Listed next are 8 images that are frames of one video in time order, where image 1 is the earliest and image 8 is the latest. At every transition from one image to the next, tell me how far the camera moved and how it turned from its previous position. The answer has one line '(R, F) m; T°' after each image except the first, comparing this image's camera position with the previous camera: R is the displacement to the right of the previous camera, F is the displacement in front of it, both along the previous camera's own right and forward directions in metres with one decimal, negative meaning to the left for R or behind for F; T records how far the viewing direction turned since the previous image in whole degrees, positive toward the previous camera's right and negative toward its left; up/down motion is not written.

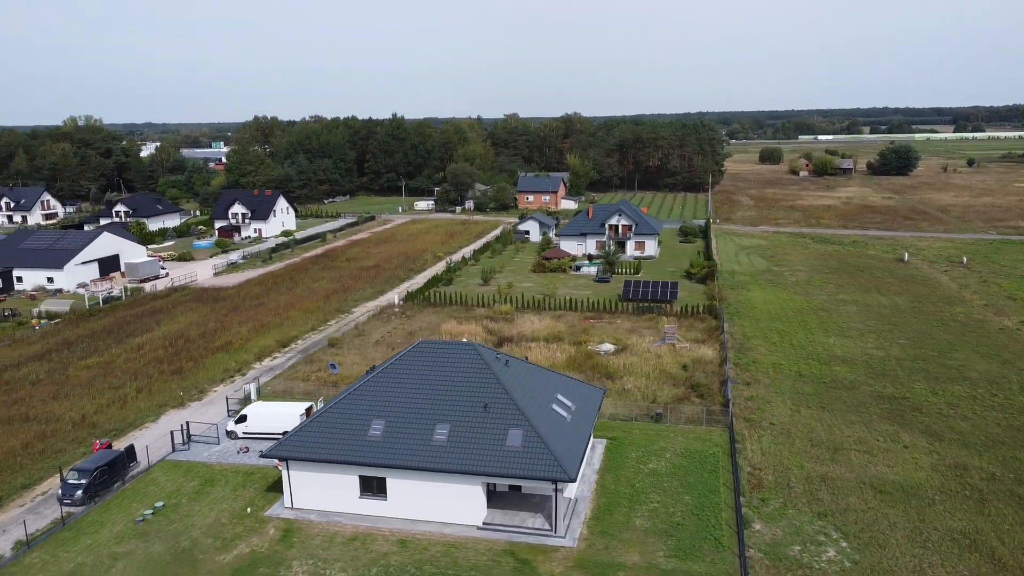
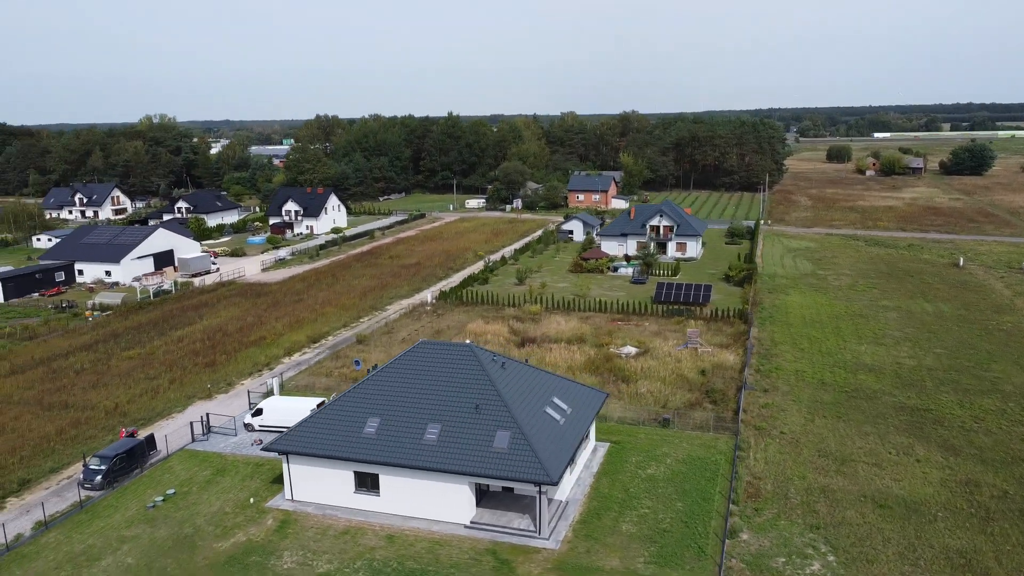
(+1.3, -0.2) m; -5°
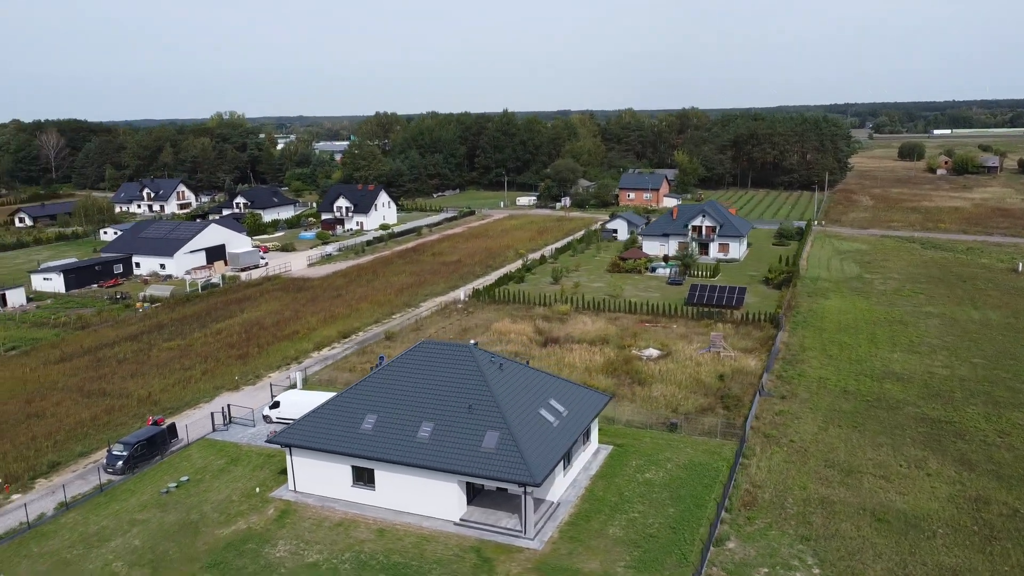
(+1.3, -0.2) m; -5°
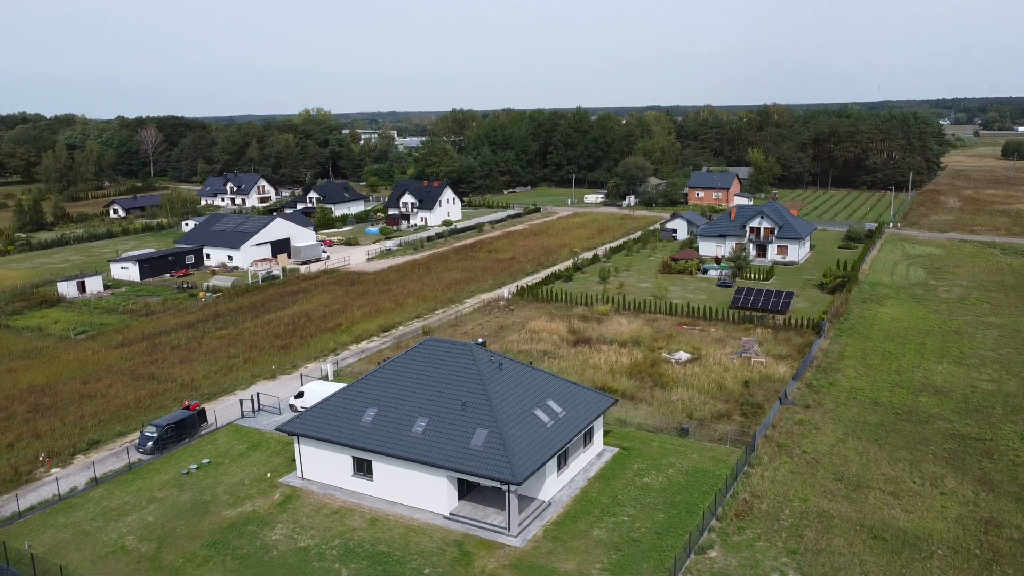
(+1.7, -0.2) m; -6°
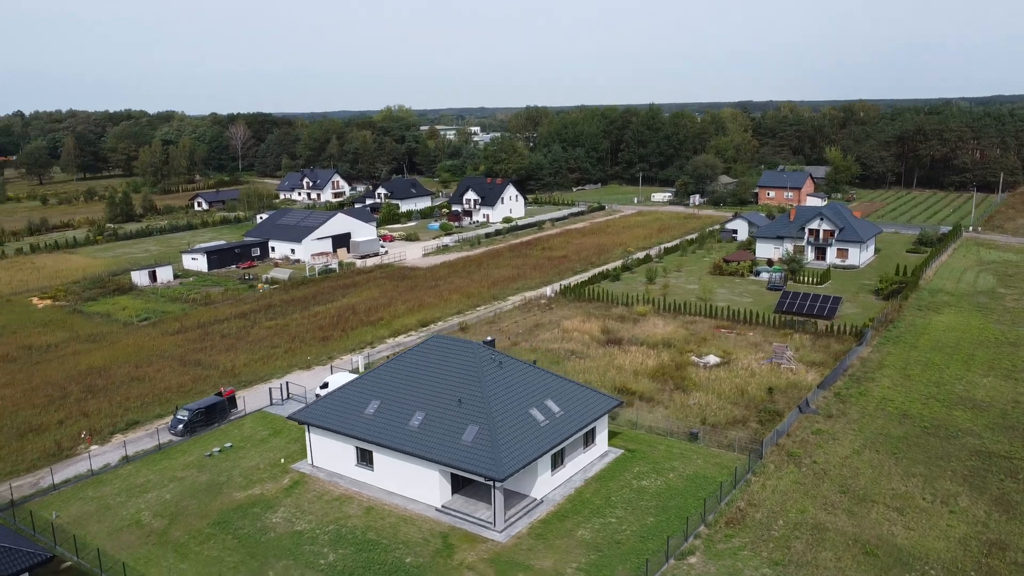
(+1.7, -0.2) m; -6°
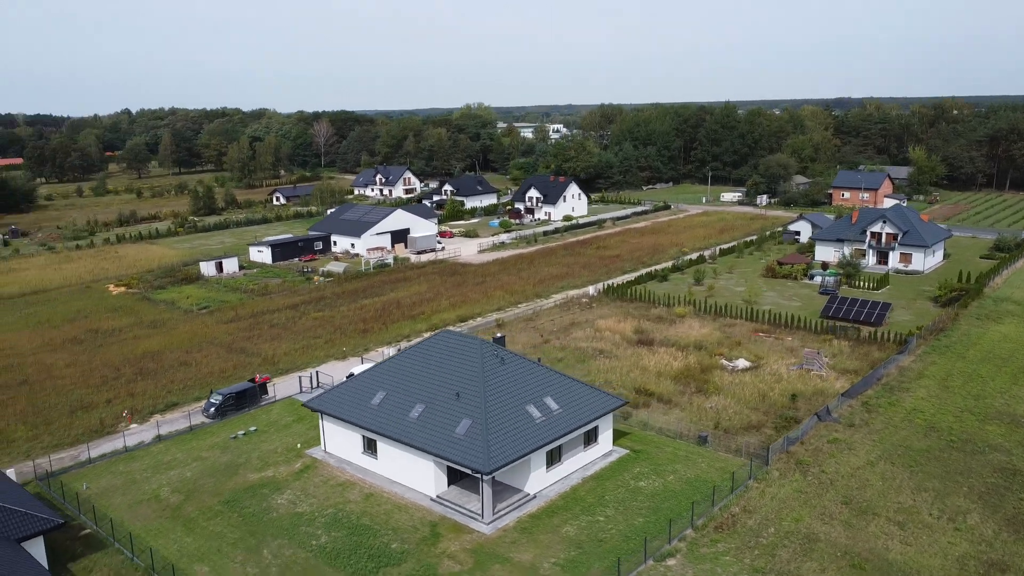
(+1.7, -0.2) m; -6°
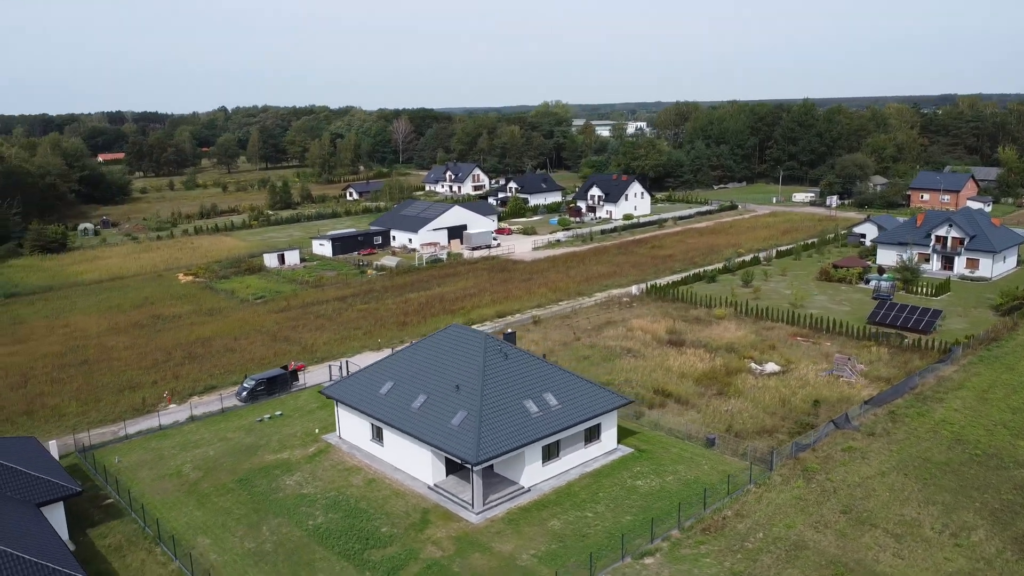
(+1.7, -0.2) m; -6°
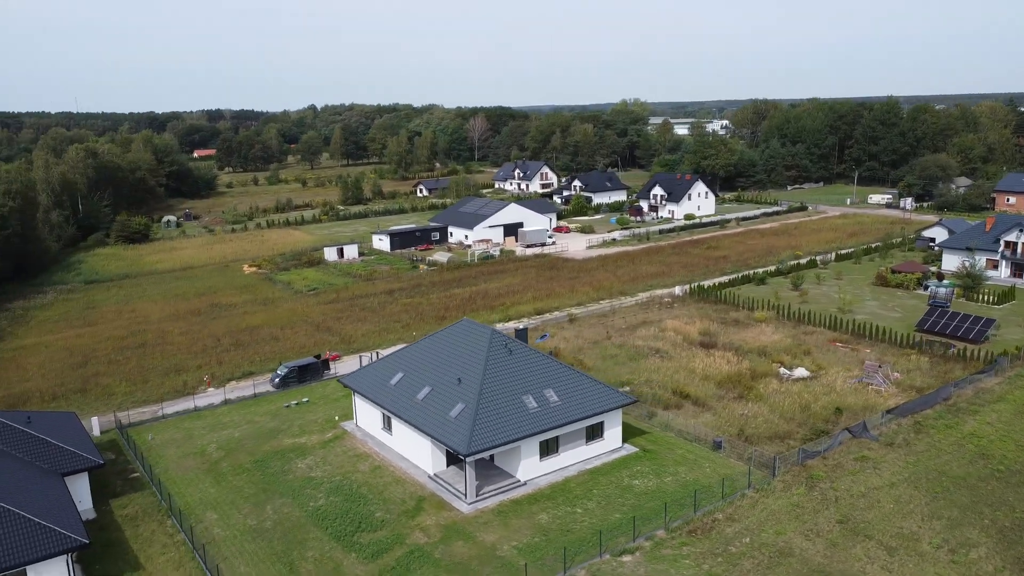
(+1.7, -0.2) m; -6°
